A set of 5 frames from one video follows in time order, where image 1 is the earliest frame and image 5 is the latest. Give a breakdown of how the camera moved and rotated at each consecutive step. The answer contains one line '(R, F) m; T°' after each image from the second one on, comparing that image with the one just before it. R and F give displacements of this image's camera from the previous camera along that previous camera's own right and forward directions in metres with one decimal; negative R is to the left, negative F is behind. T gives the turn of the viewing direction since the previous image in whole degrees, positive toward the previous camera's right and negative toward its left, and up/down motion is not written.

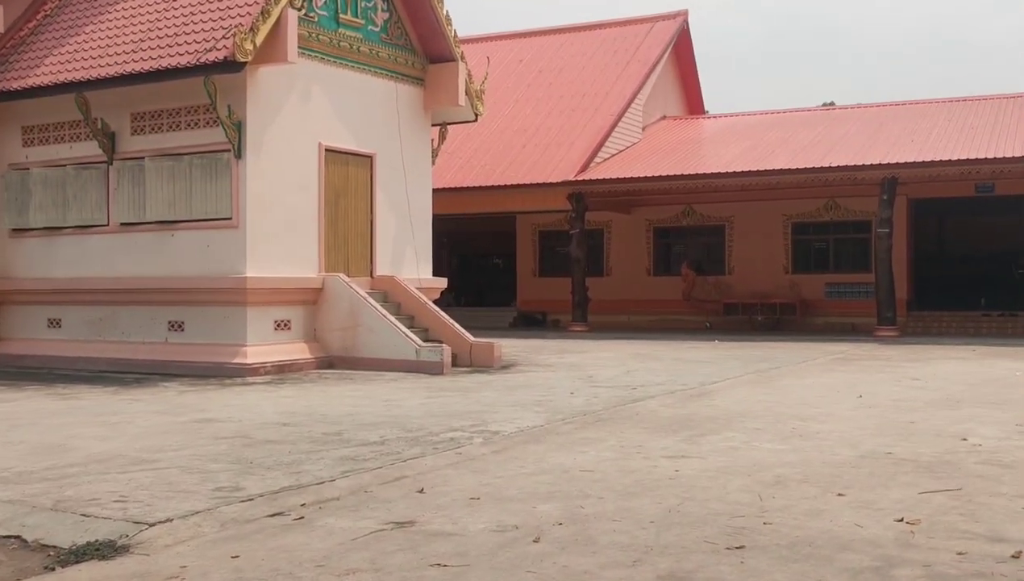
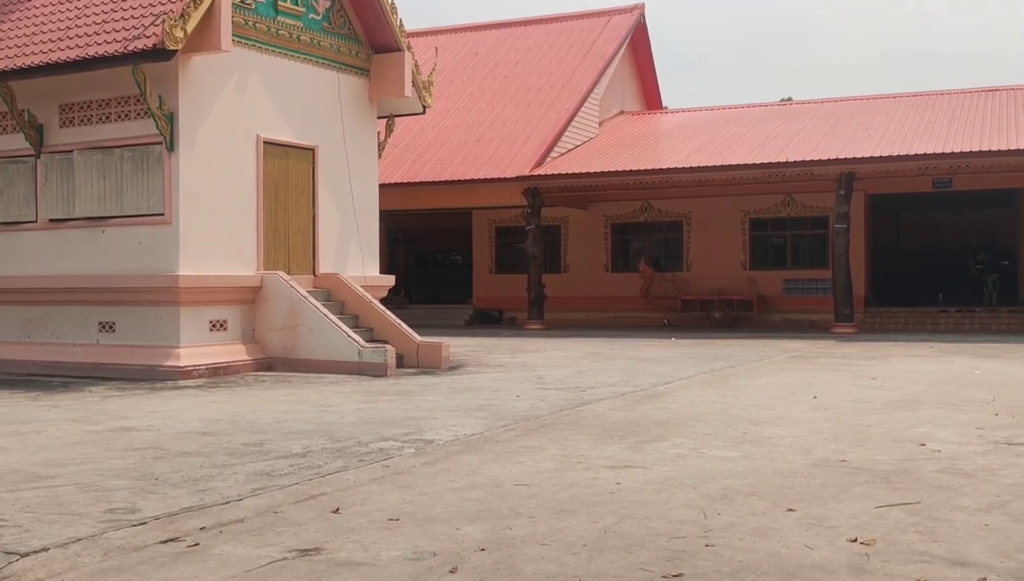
(+0.2, +0.4) m; +2°
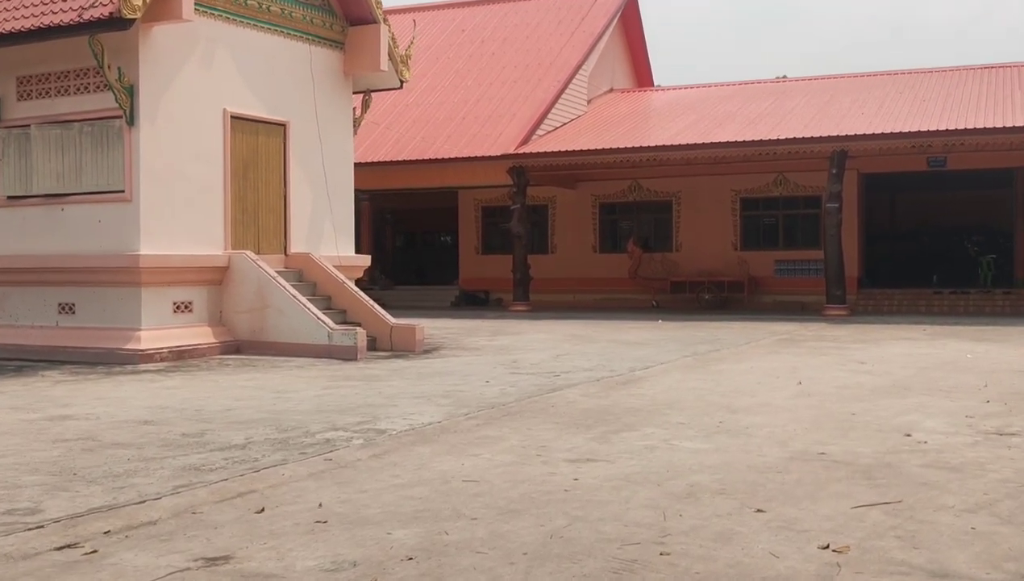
(+0.2, +0.4) m; 0°
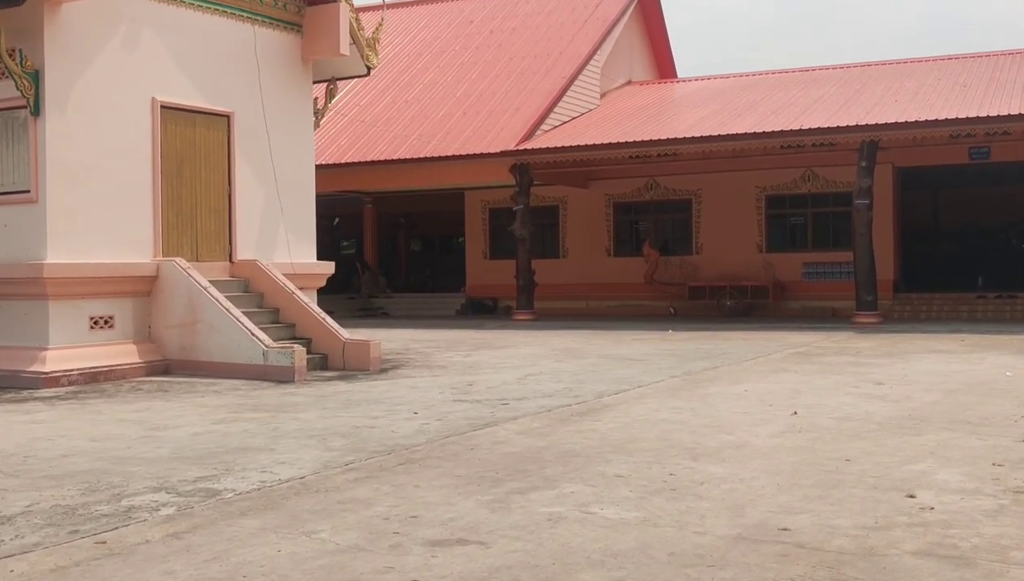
(+0.8, +1.5) m; -3°
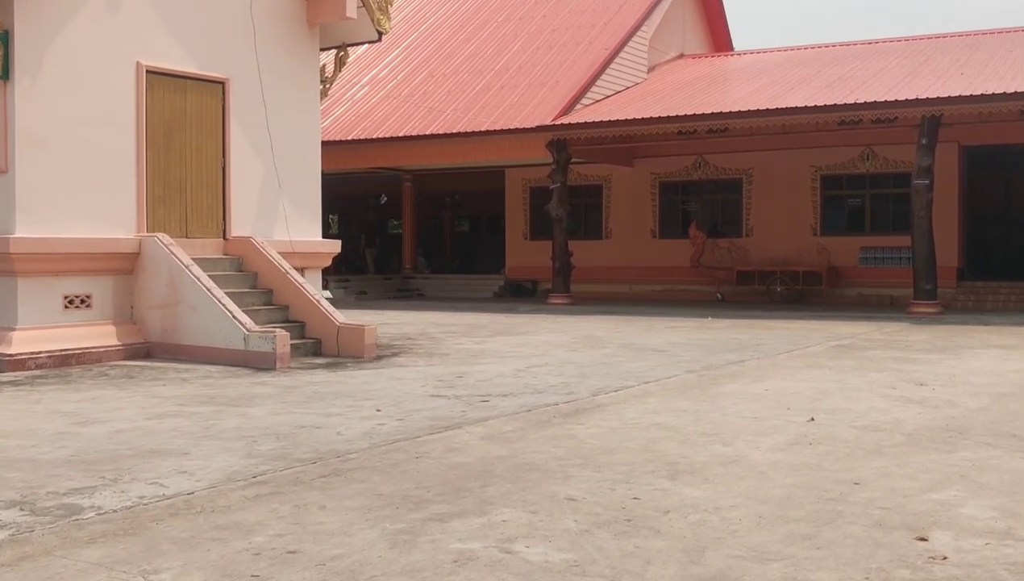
(+0.5, +0.9) m; -4°
